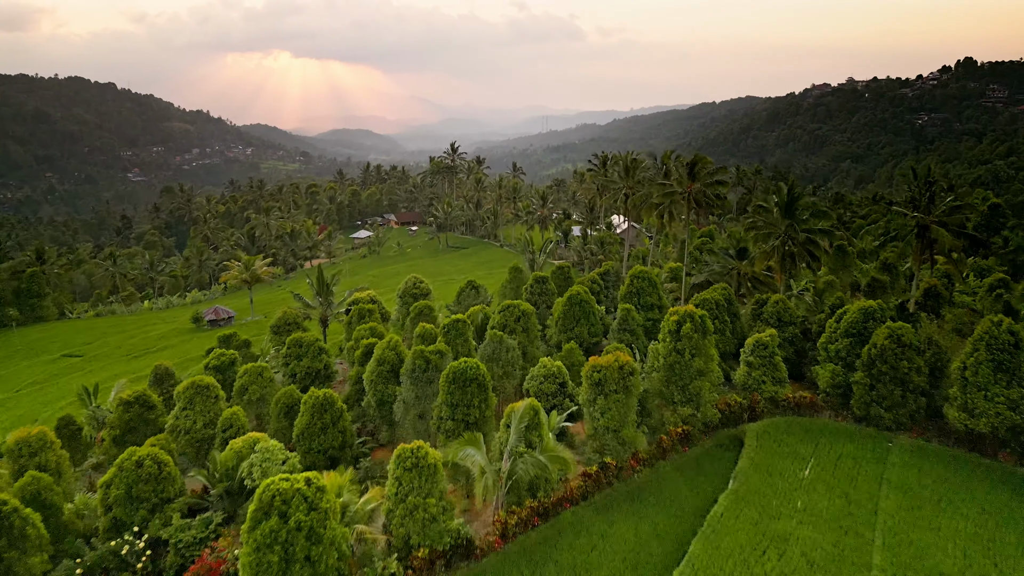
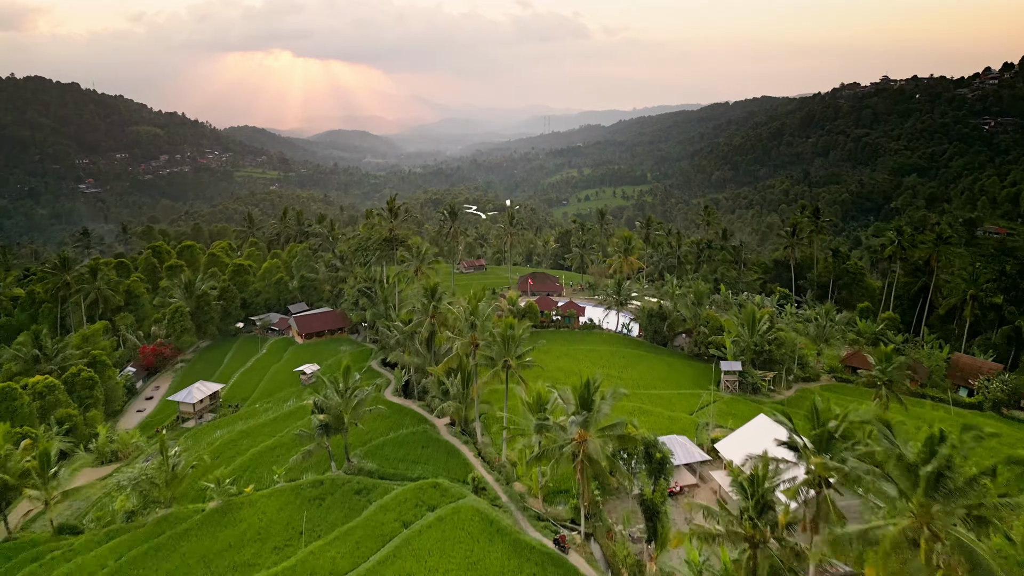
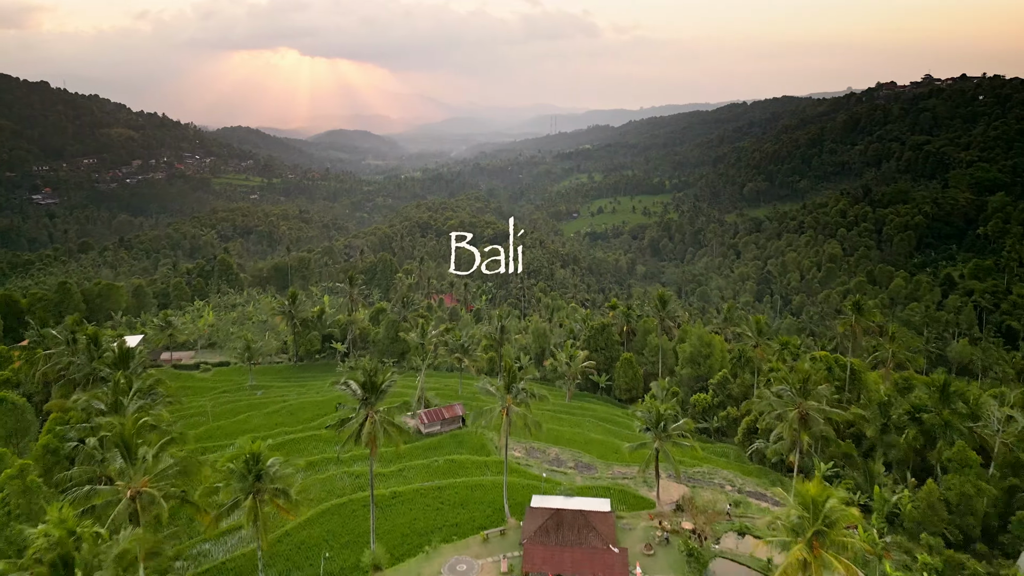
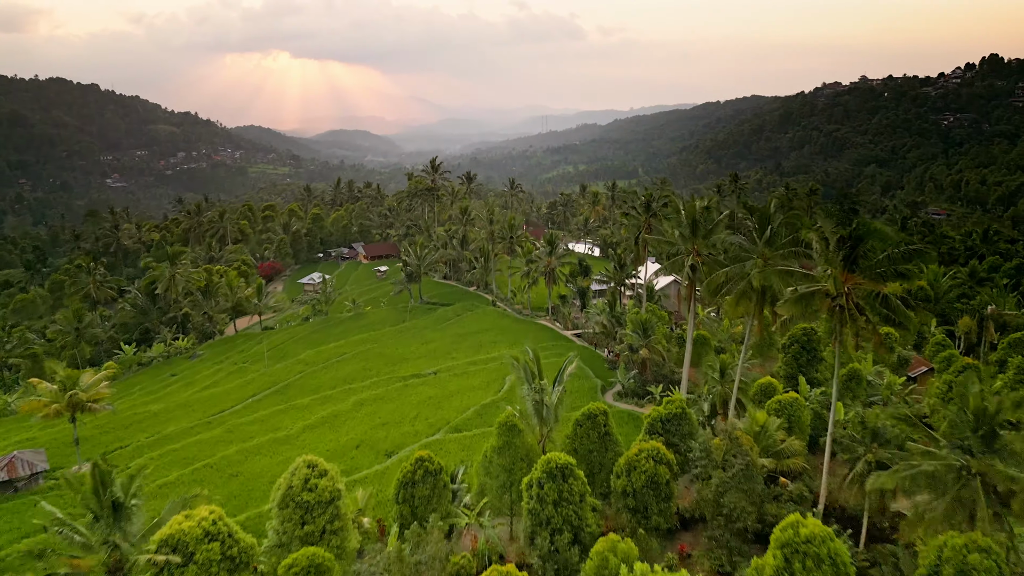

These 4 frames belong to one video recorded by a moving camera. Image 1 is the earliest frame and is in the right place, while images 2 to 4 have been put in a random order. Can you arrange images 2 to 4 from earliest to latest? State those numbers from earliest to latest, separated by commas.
4, 2, 3
